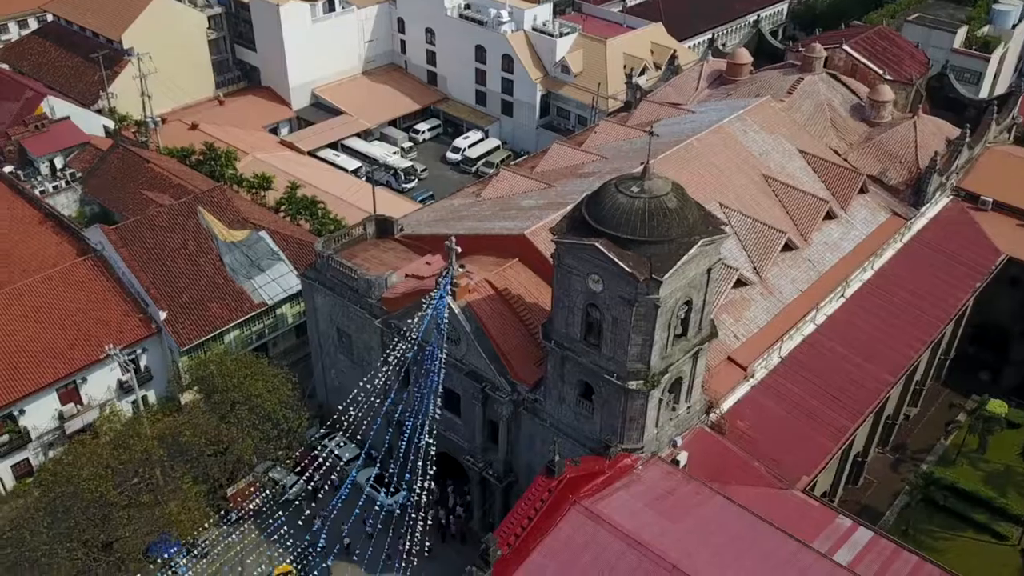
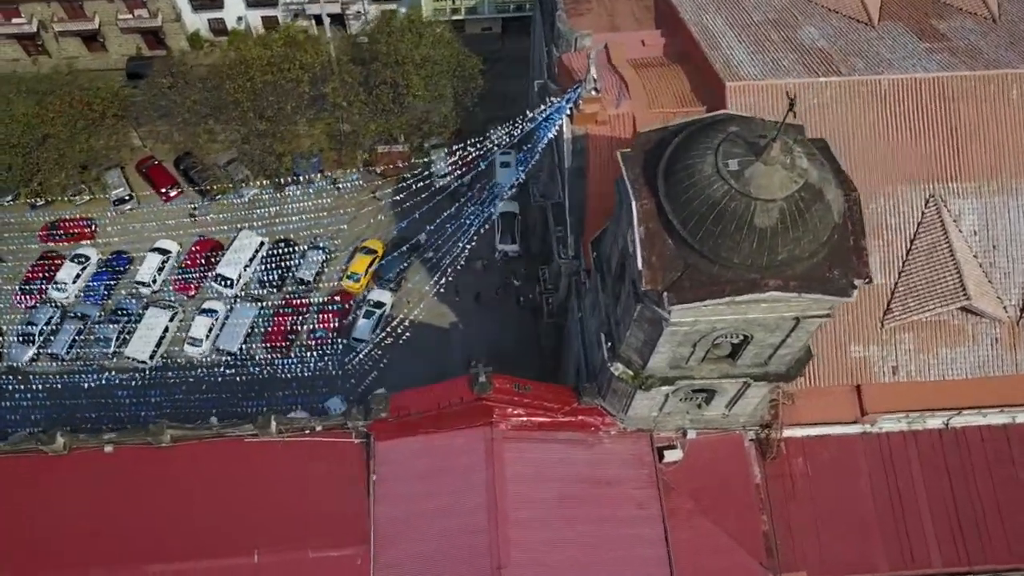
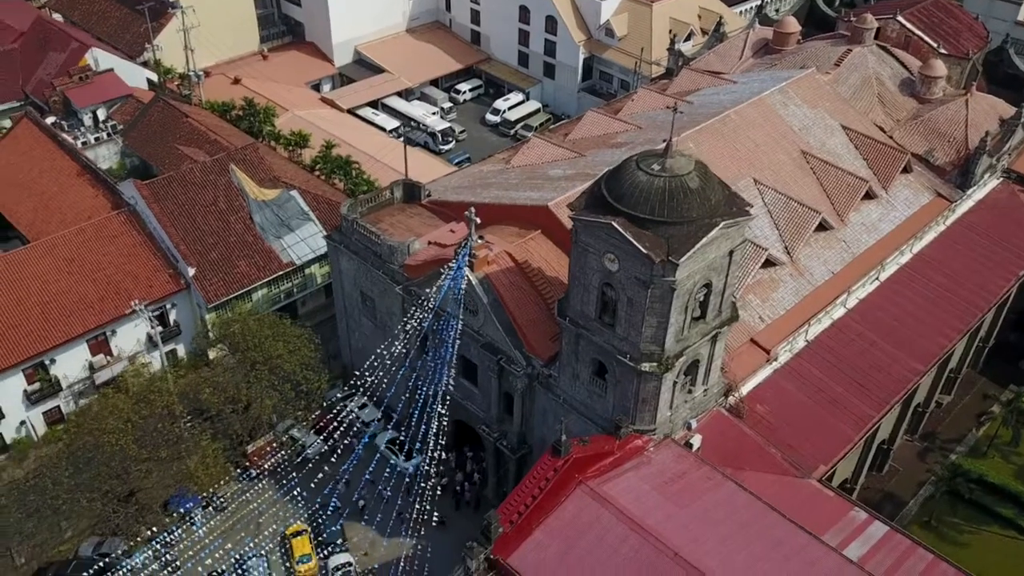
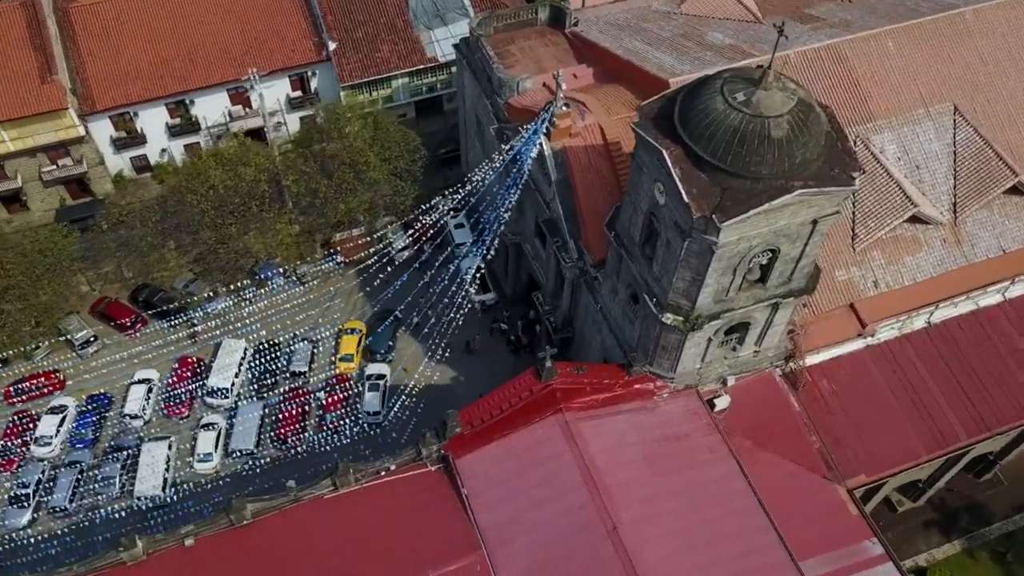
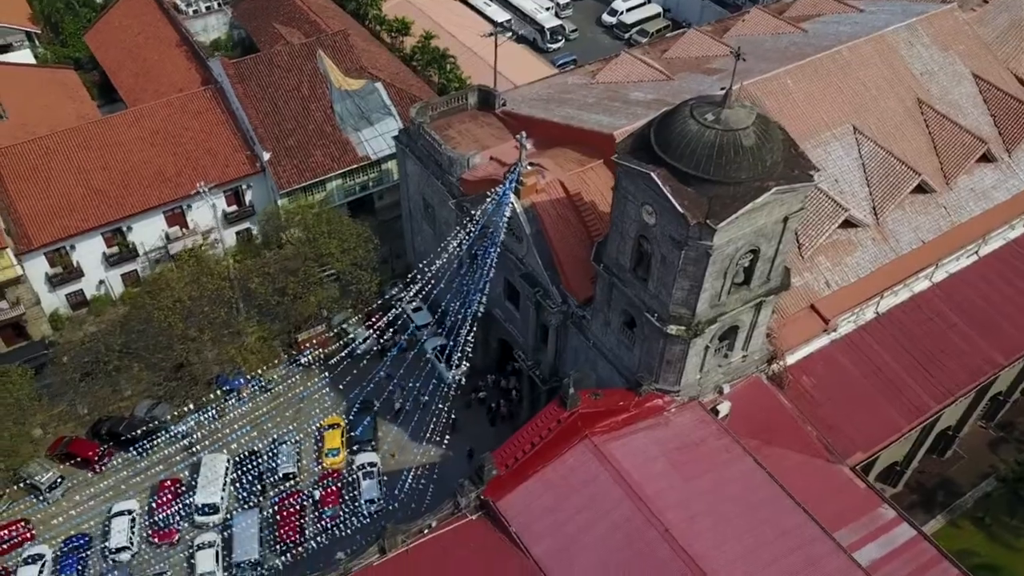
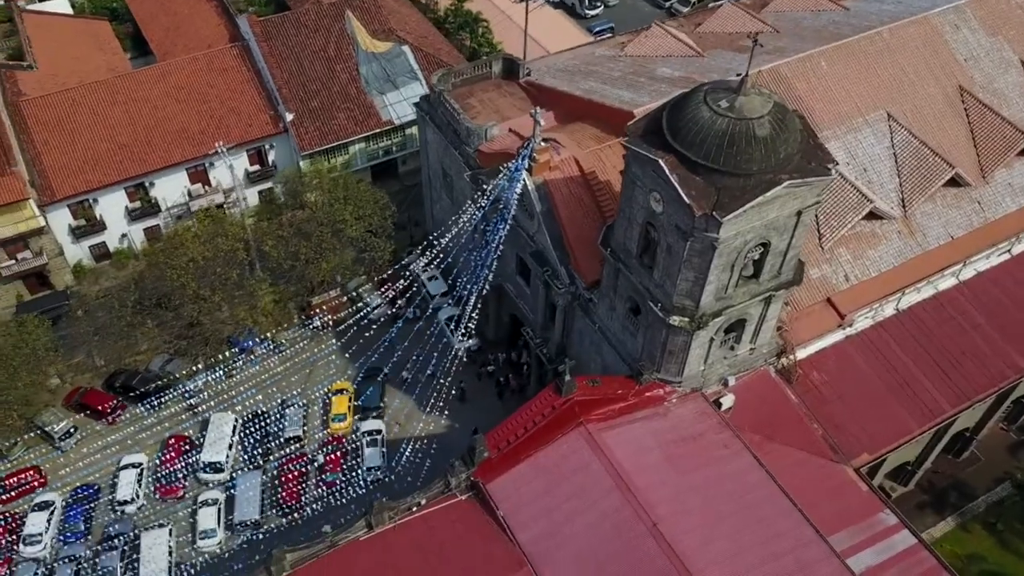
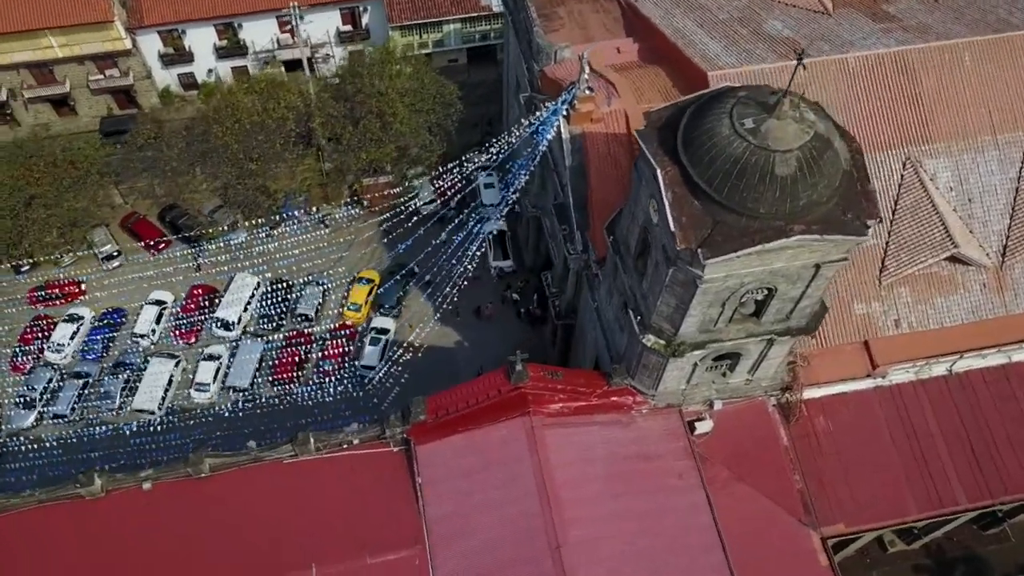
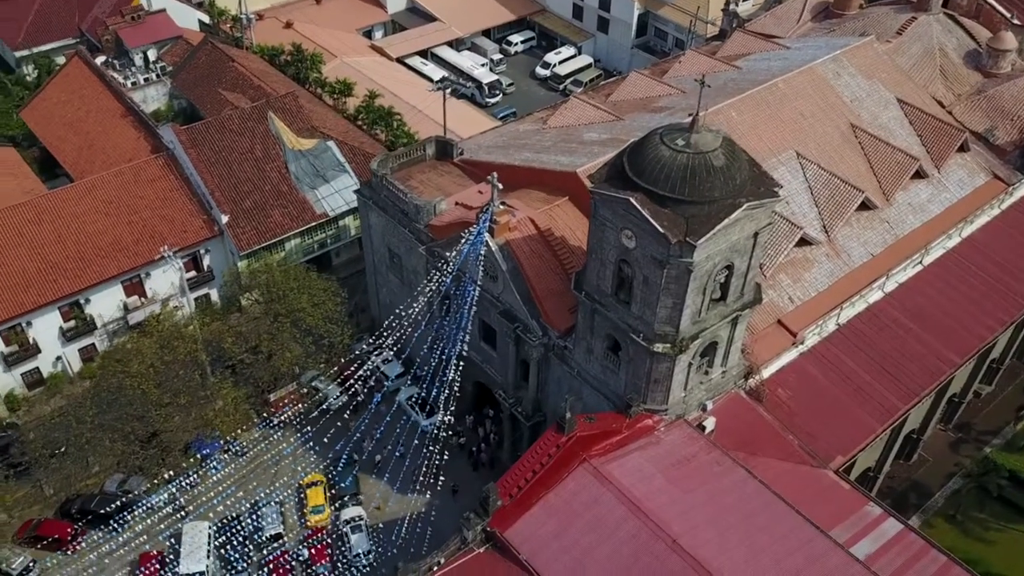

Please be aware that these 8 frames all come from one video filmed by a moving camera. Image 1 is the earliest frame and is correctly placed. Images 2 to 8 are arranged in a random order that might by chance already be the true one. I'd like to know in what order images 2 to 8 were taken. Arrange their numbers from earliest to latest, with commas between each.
3, 8, 5, 6, 4, 7, 2
